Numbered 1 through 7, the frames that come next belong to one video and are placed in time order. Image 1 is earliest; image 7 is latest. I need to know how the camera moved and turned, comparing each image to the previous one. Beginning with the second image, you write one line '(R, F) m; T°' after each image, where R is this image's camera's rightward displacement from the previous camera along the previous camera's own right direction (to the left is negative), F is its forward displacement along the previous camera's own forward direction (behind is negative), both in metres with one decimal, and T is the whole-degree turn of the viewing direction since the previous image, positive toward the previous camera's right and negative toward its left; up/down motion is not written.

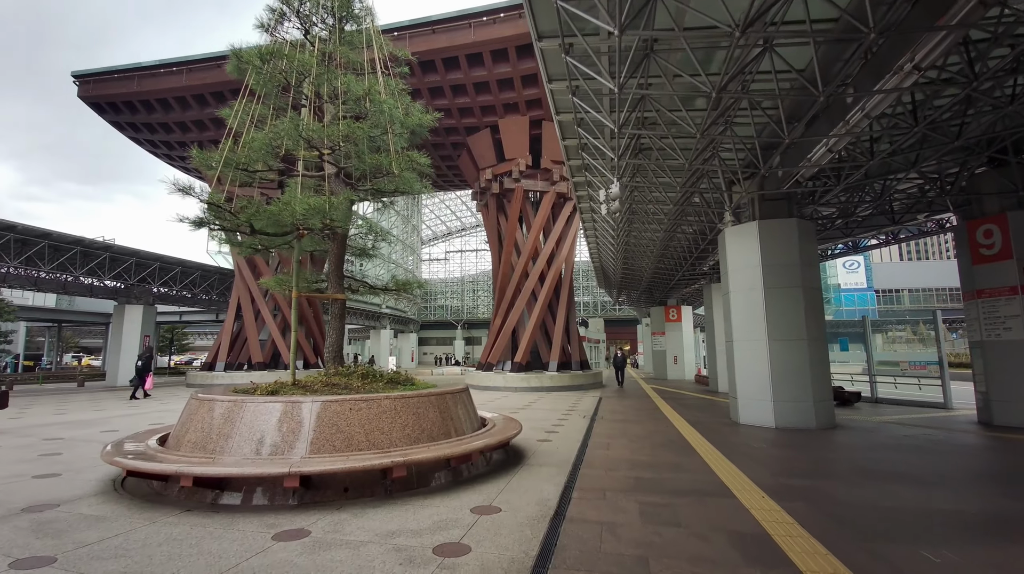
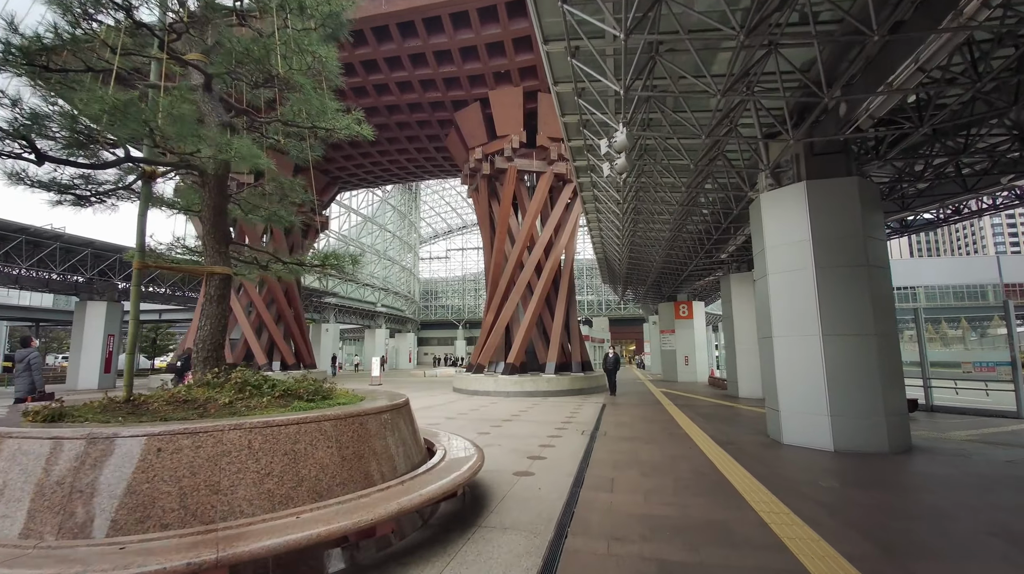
(+0.5, +2.3) m; -1°
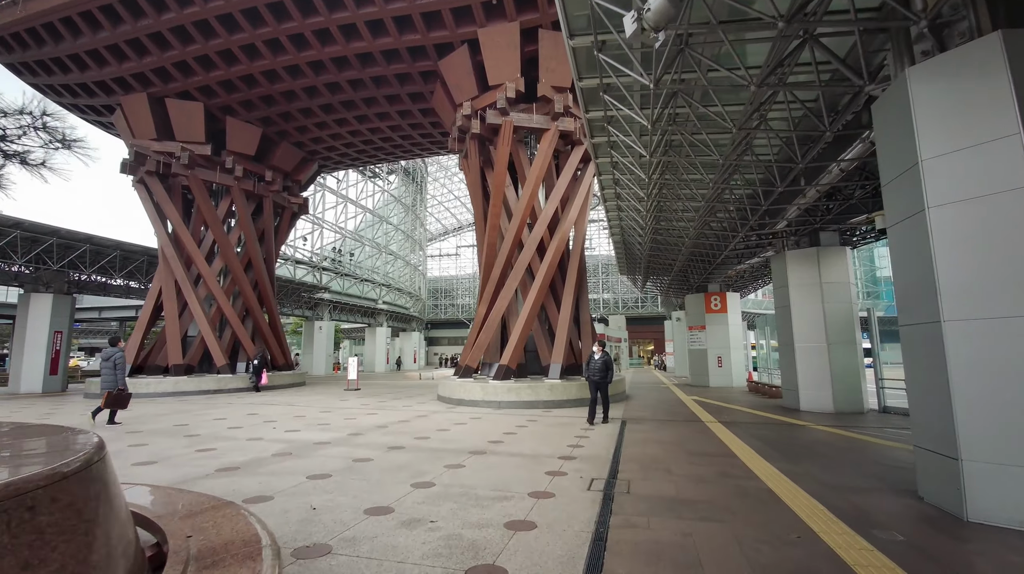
(+0.6, +3.6) m; -2°
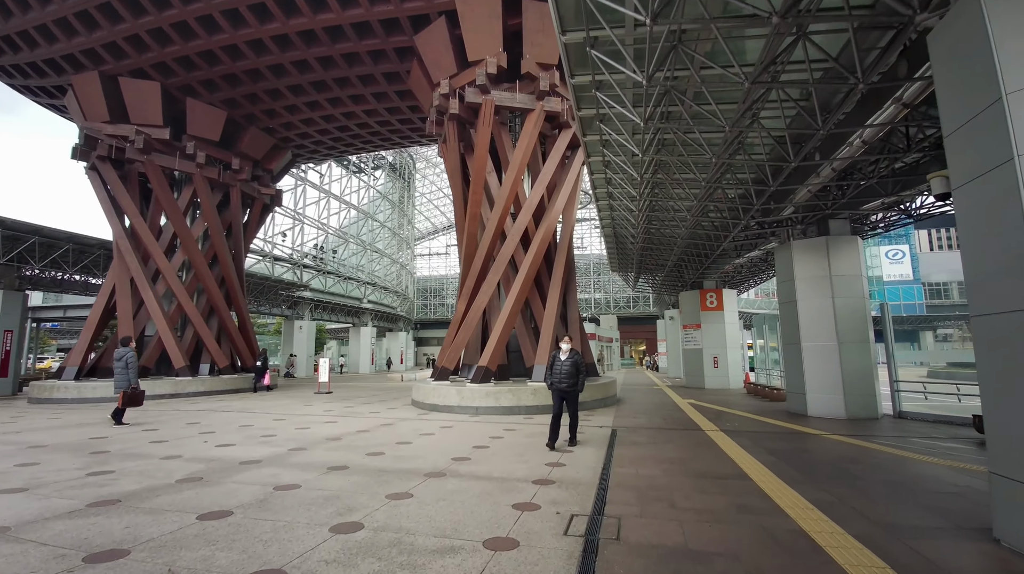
(+0.3, +1.3) m; +1°
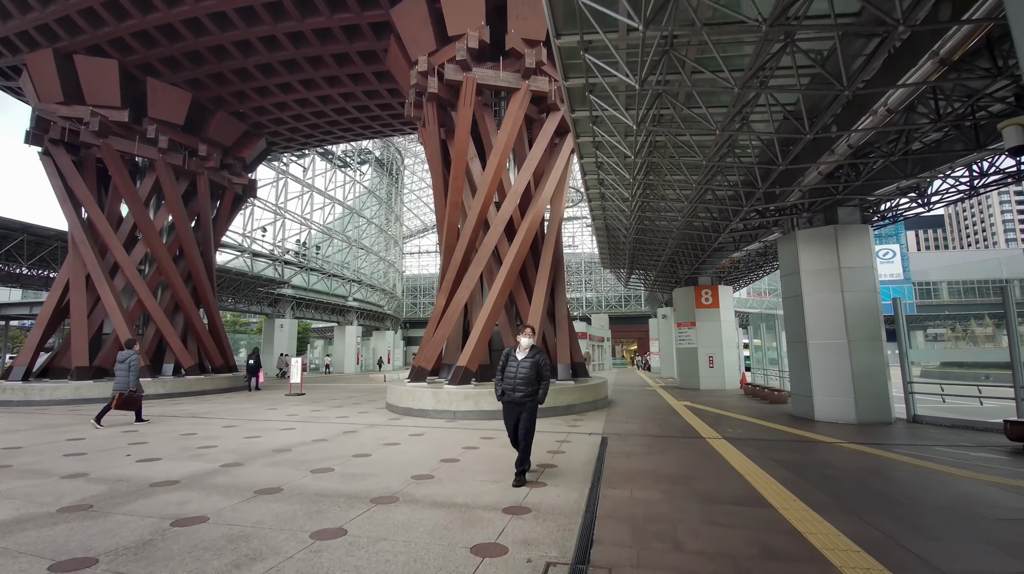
(+0.2, +1.0) m; +1°
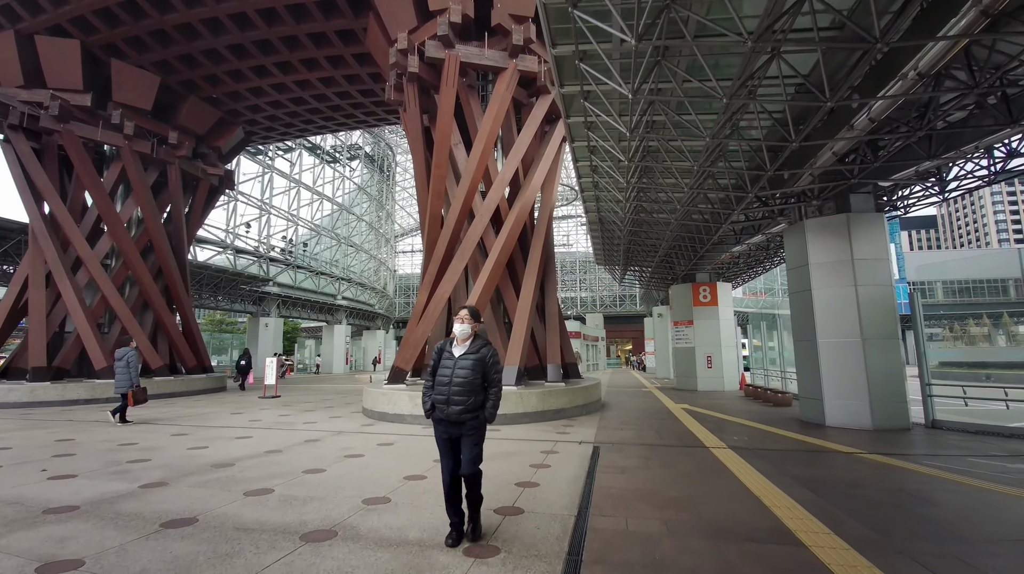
(+0.2, +0.9) m; +1°
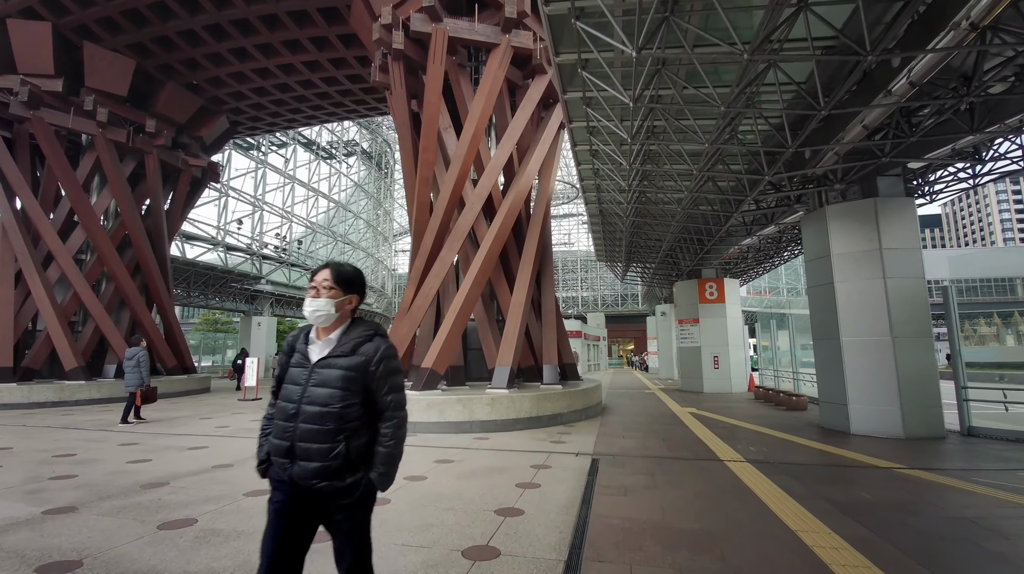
(+0.2, +0.9) m; 0°
